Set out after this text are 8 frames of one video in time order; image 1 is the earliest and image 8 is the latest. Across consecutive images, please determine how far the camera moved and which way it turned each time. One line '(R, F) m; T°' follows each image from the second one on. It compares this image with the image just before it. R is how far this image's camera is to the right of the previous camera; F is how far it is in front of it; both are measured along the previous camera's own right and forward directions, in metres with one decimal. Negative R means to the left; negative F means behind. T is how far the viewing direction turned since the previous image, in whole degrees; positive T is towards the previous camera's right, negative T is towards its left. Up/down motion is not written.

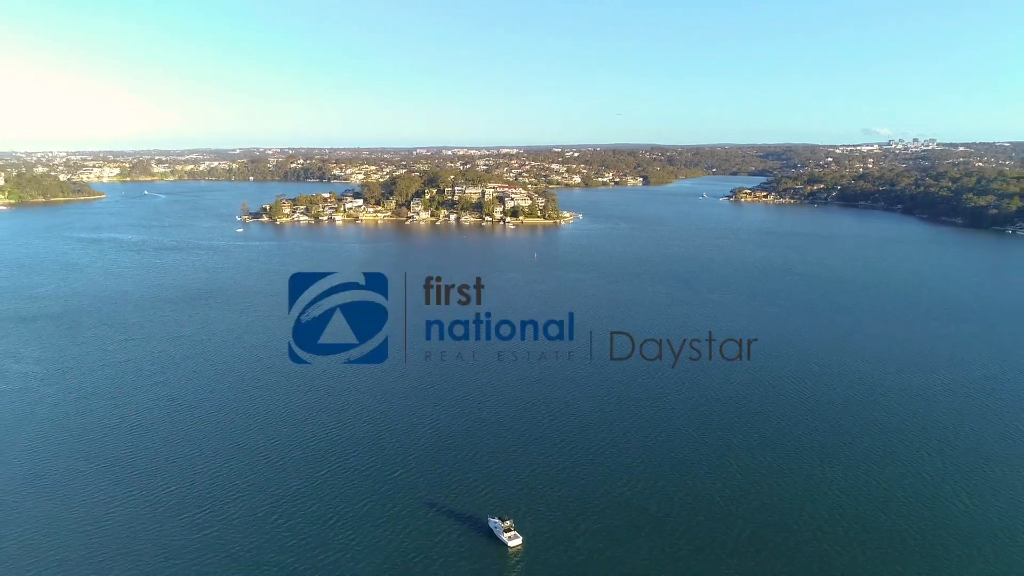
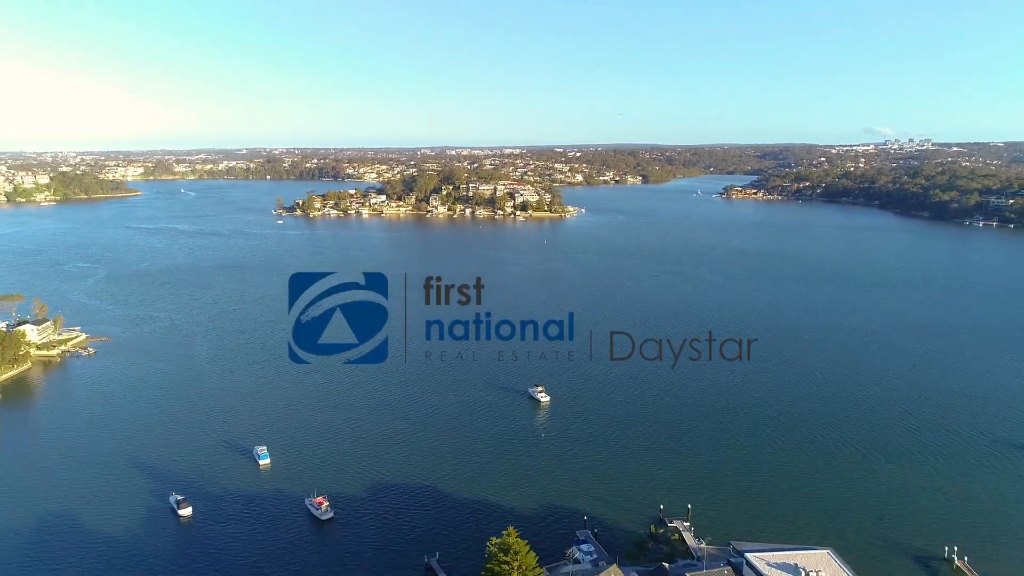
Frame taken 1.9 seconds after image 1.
(-0.4, -2.7) m; 0°
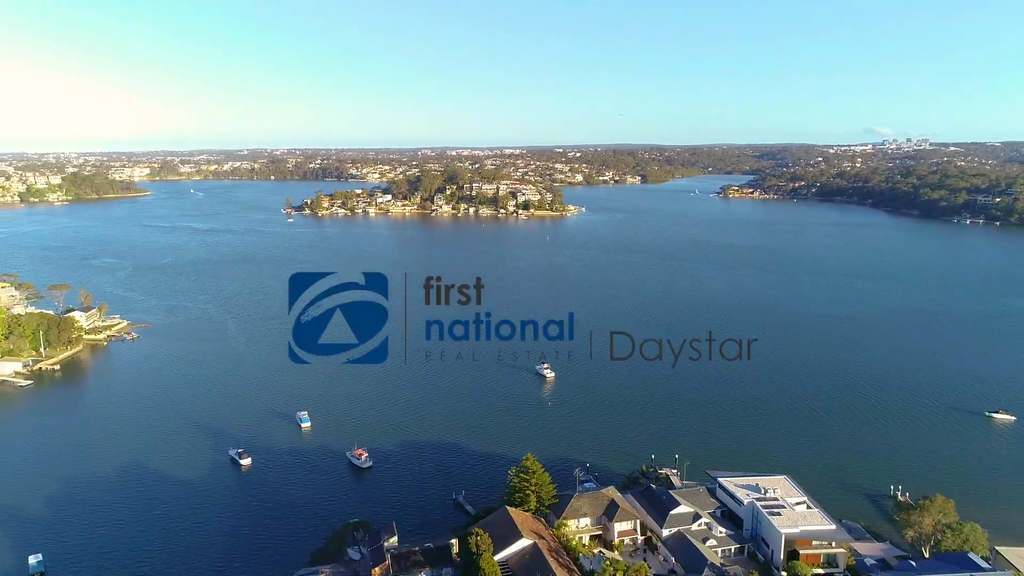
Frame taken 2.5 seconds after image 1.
(-0.1, -0.9) m; 0°
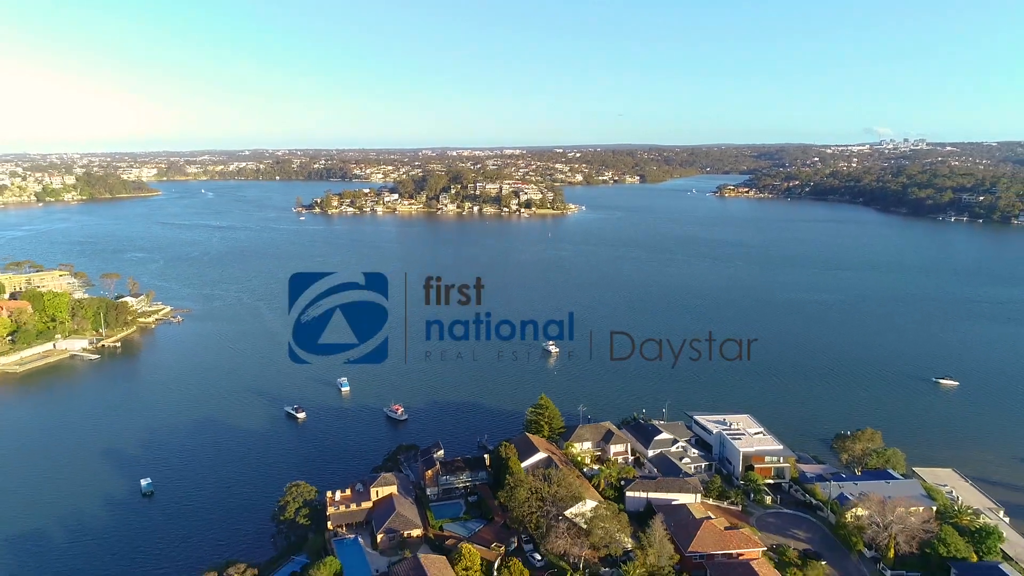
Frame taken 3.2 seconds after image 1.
(-0.1, -1.1) m; 0°
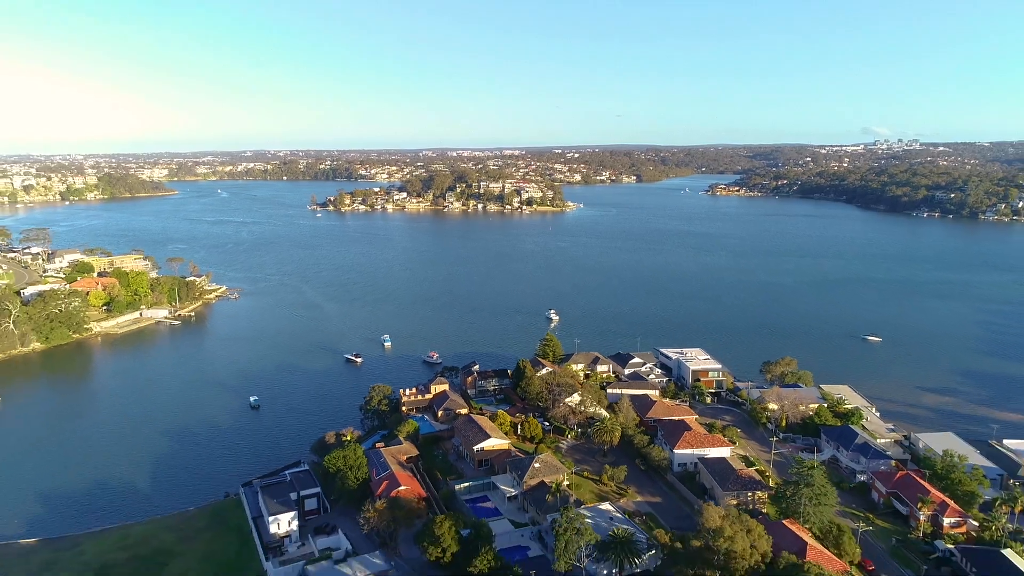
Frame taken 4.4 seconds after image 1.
(-0.2, -1.9) m; 0°
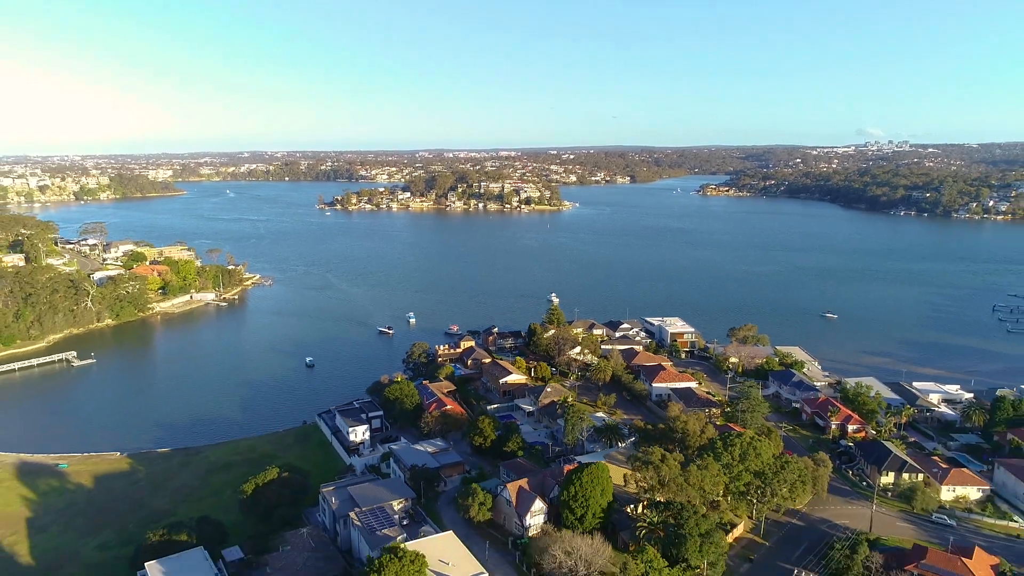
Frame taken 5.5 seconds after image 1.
(-0.2, -1.6) m; 0°
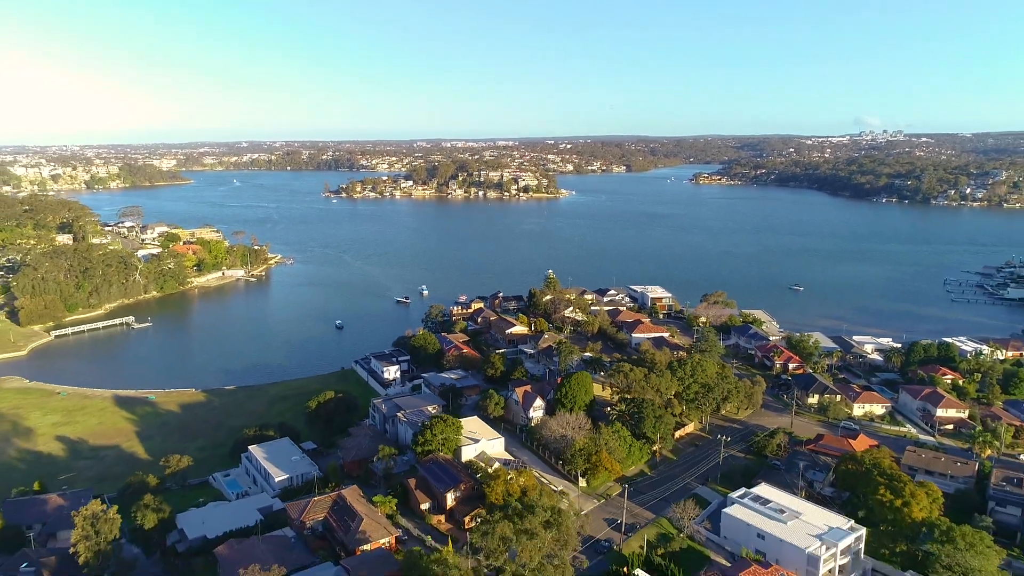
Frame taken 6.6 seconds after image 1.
(-0.1, -1.4) m; 0°
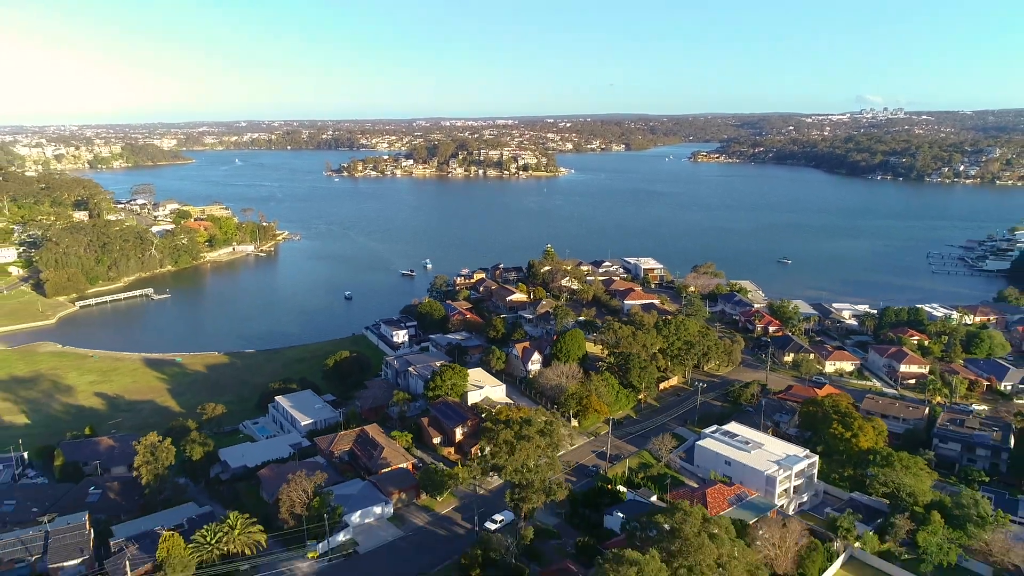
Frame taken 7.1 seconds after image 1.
(0.0, -0.6) m; 0°
